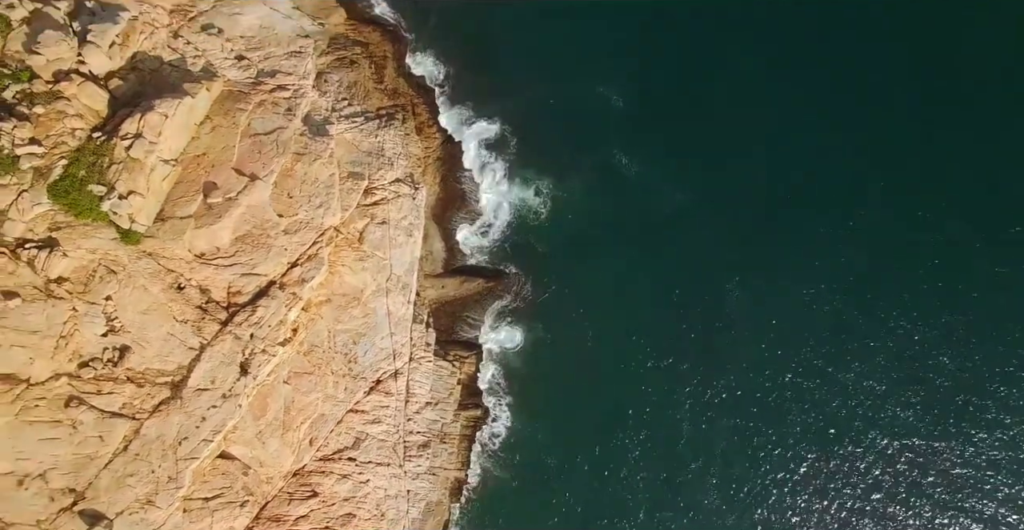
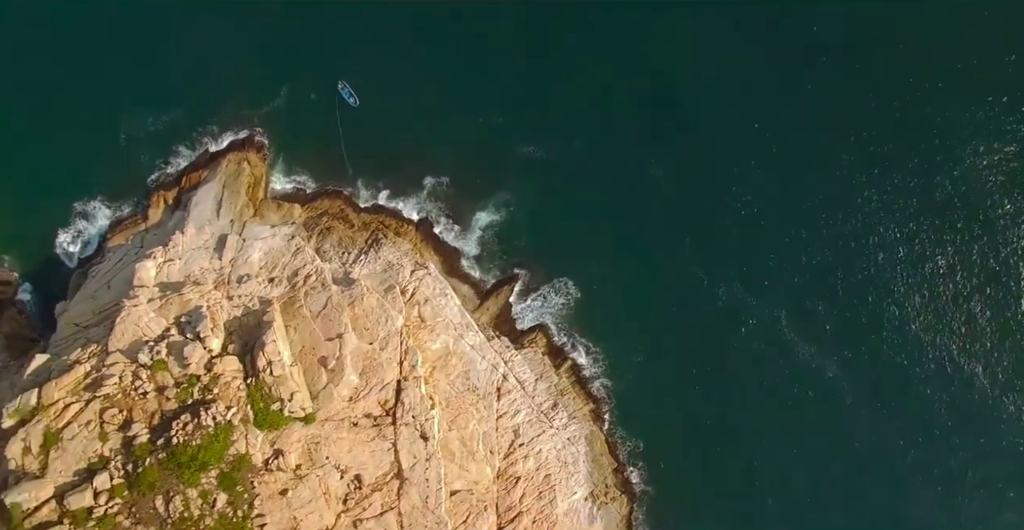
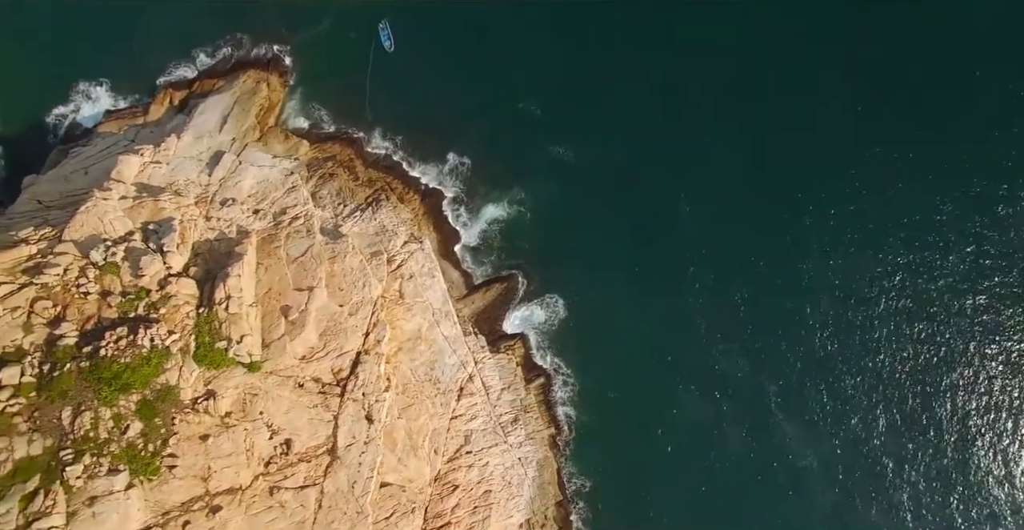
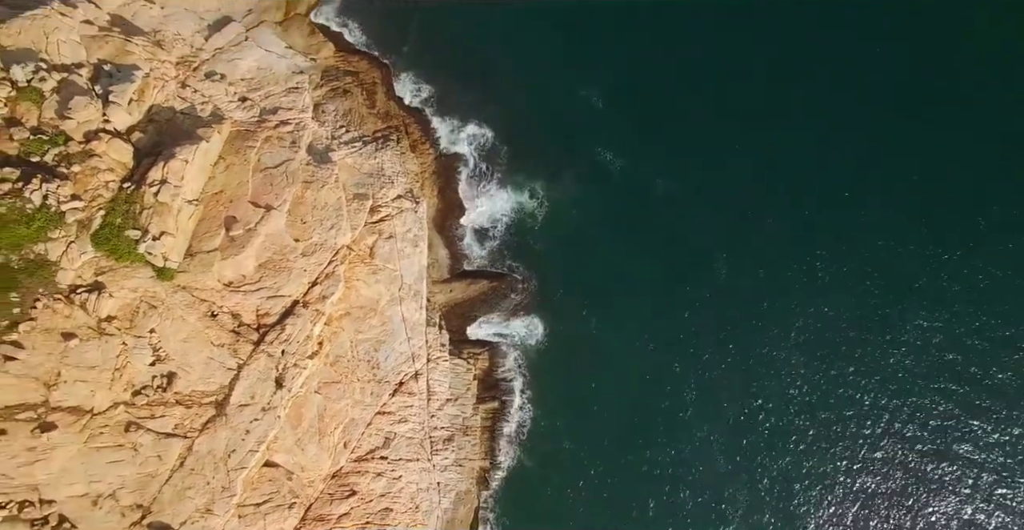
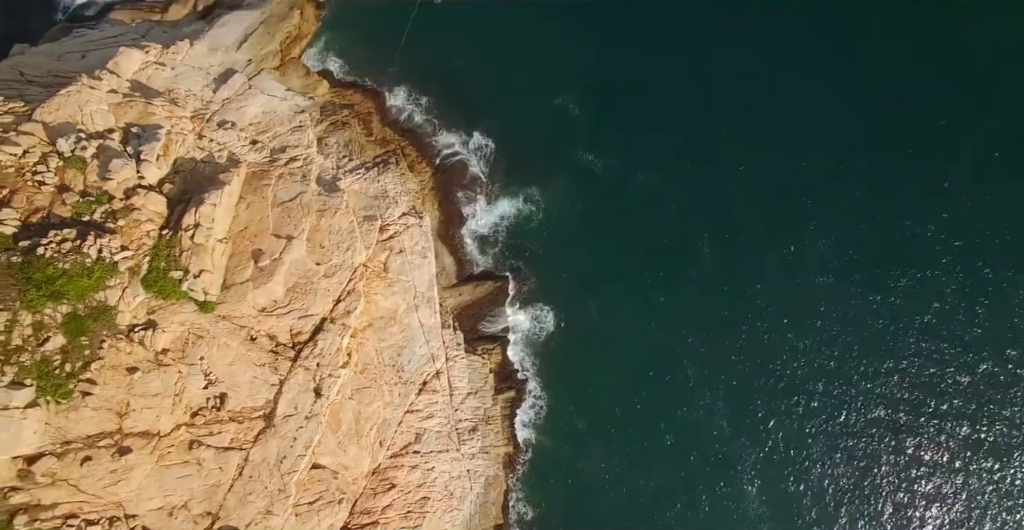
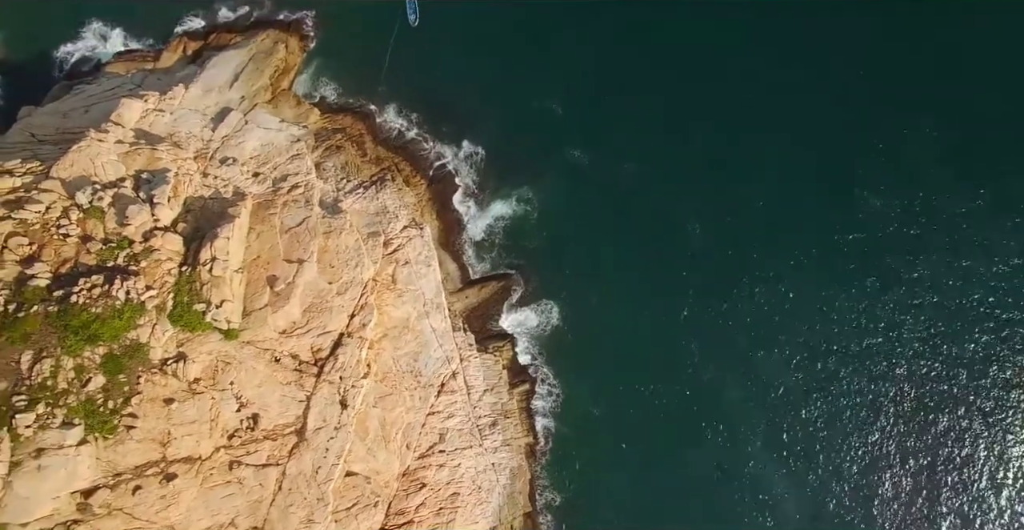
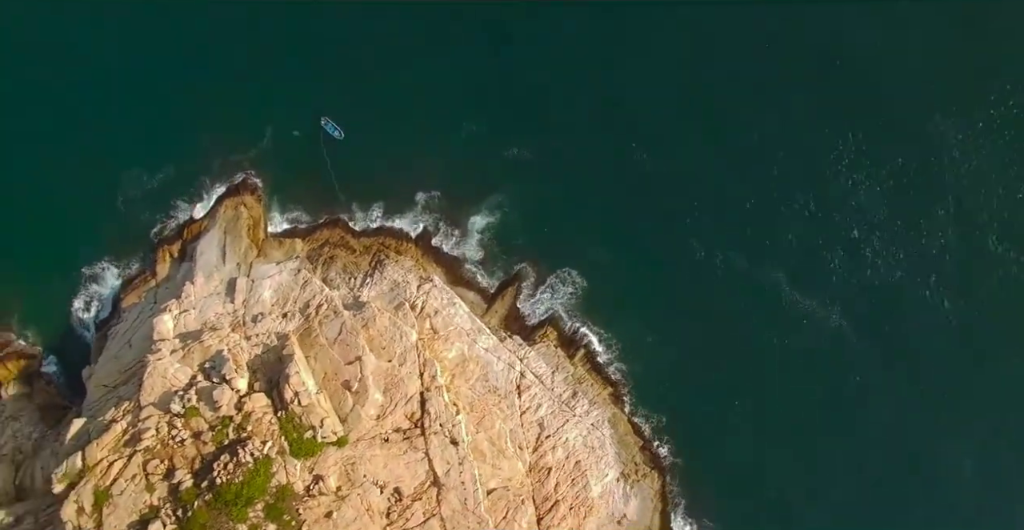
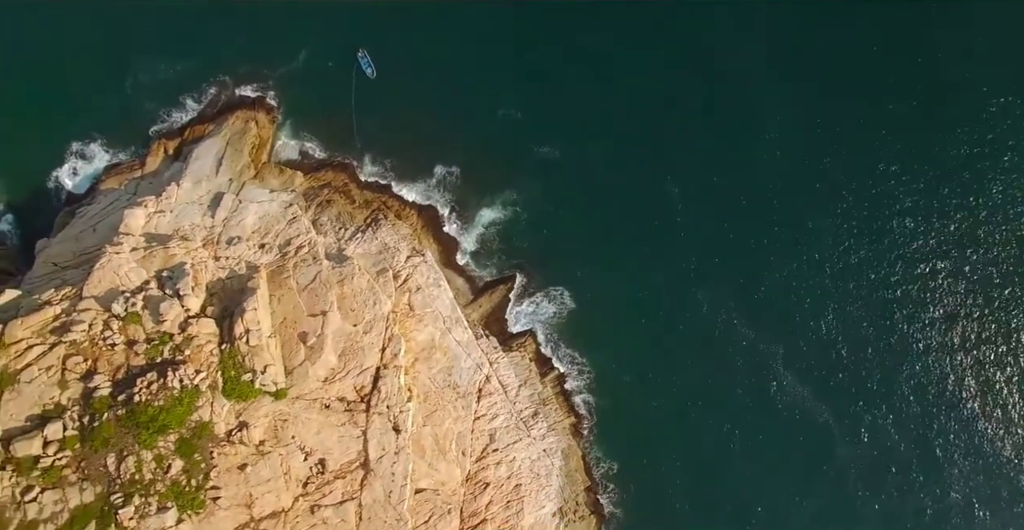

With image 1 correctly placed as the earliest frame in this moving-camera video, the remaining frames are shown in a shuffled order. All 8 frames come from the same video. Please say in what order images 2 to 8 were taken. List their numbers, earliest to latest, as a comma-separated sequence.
4, 5, 6, 3, 8, 2, 7
